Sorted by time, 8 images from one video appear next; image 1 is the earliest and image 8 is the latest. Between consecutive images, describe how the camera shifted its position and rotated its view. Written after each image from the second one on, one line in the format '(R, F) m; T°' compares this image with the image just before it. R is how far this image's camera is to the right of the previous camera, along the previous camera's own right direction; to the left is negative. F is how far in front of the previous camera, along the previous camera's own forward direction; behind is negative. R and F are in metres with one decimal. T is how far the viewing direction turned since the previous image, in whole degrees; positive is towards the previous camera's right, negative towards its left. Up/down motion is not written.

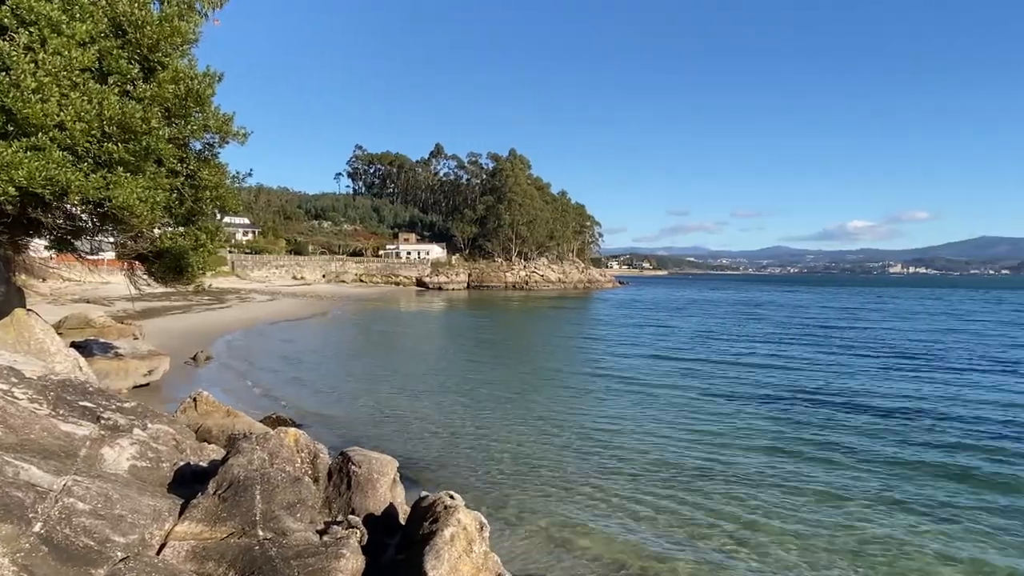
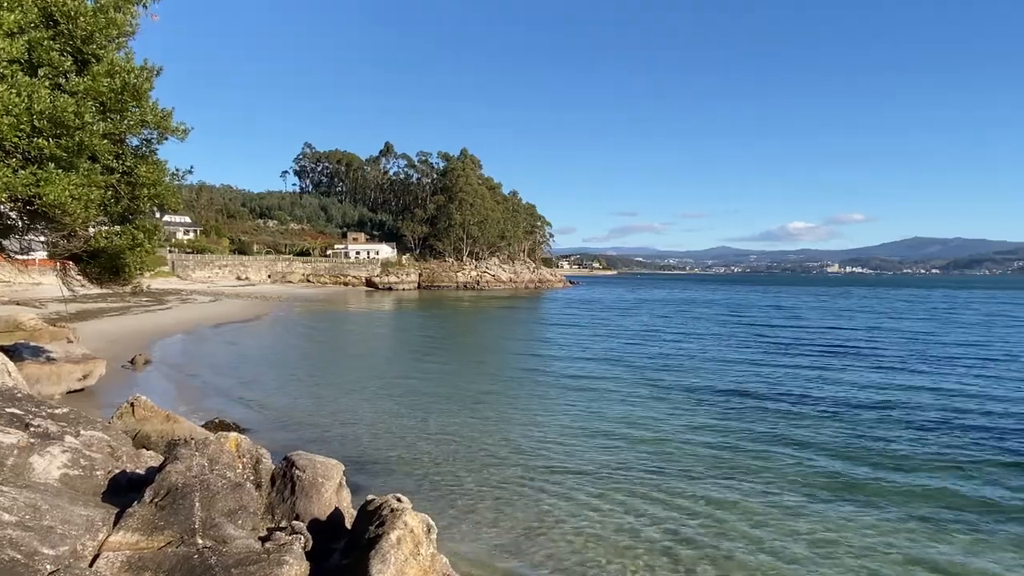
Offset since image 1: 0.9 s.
(+0.4, +0.1) m; +3°
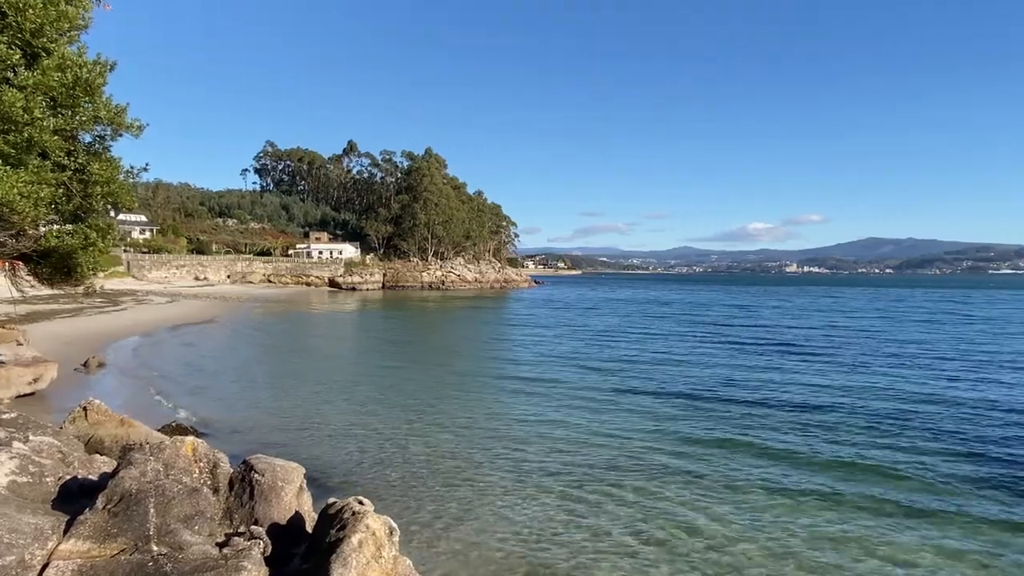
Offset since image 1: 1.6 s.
(+0.3, 0.0) m; +2°
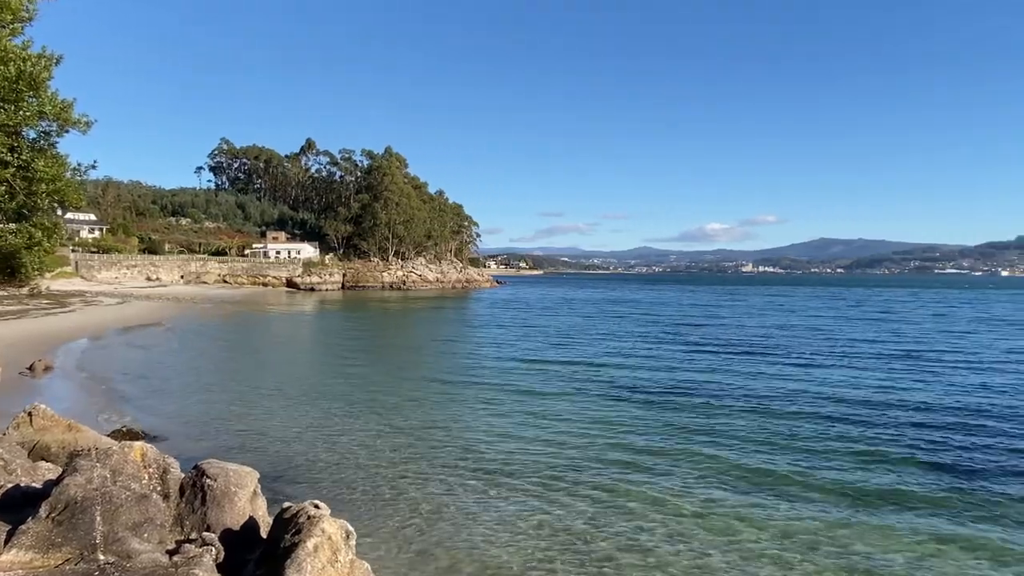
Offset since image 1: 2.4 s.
(+0.3, 0.0) m; +3°
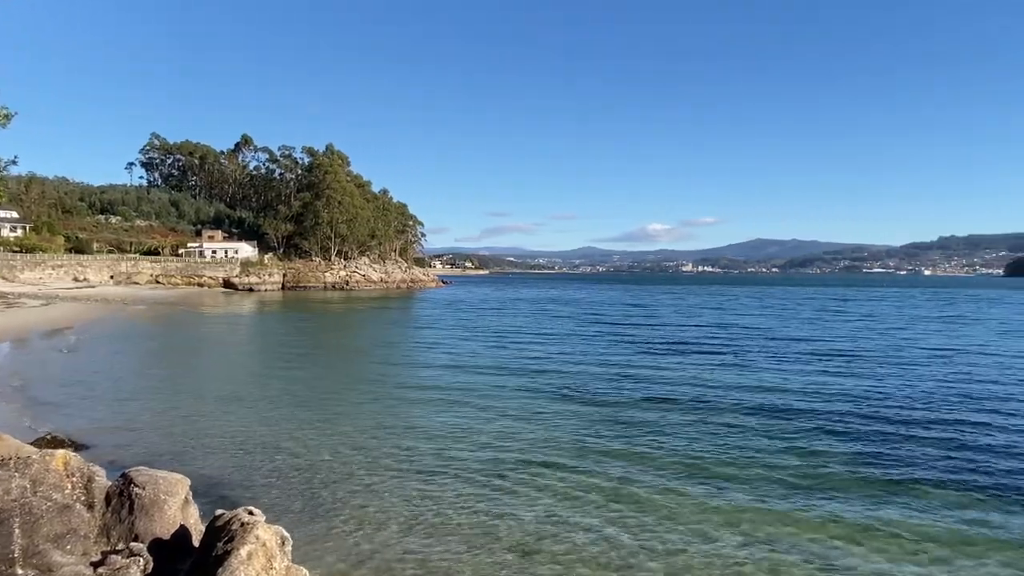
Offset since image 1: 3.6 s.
(+0.5, 0.0) m; +3°
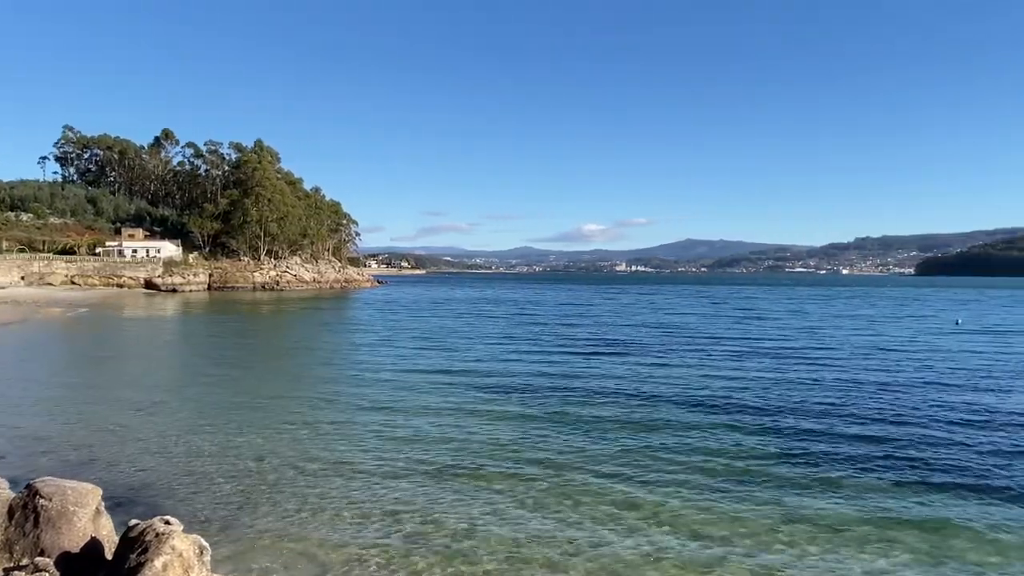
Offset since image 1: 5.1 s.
(+0.7, +0.1) m; +4°
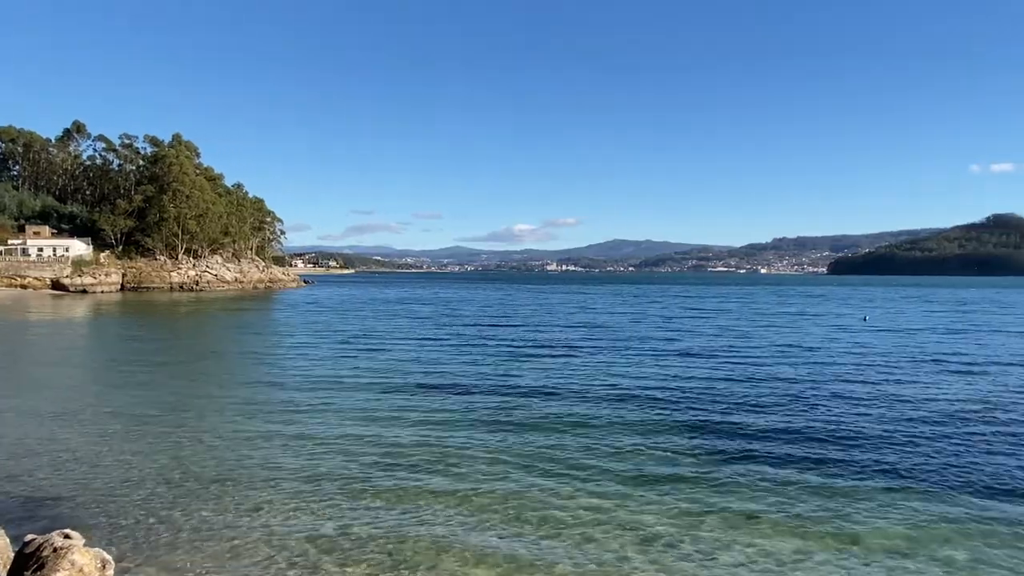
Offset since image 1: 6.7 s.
(+0.8, +0.2) m; +4°
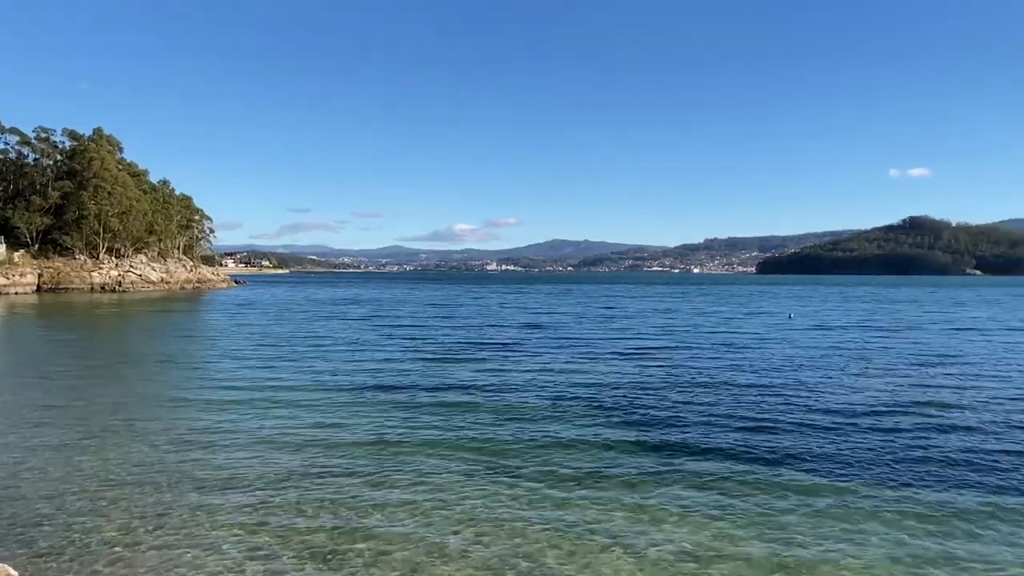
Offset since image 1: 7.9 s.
(+0.7, +0.2) m; +3°
